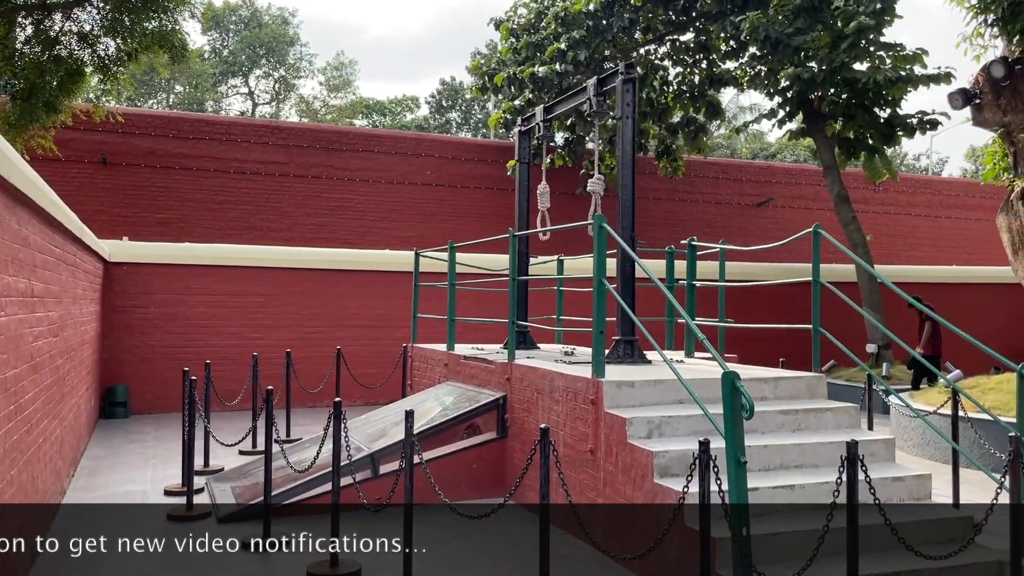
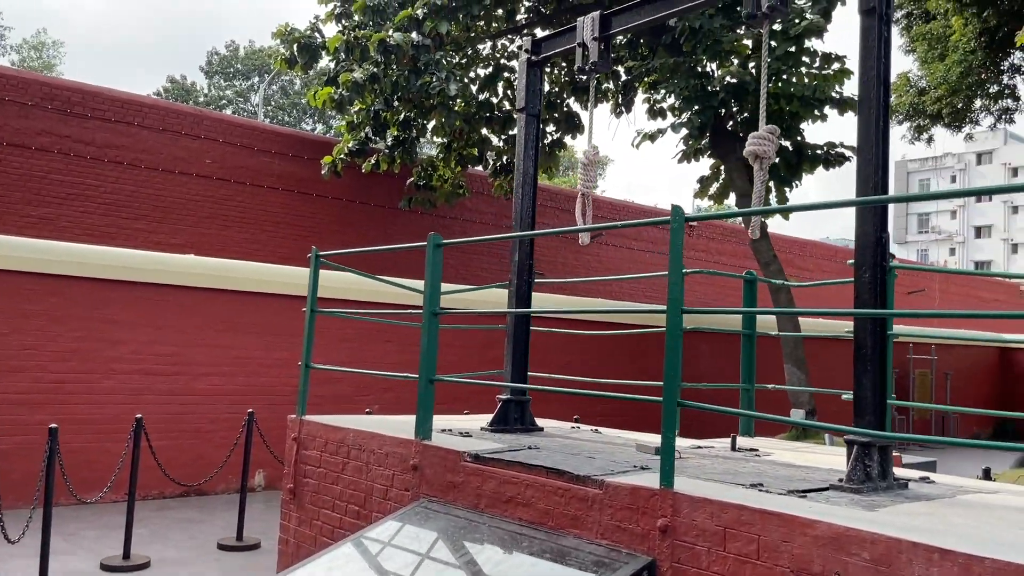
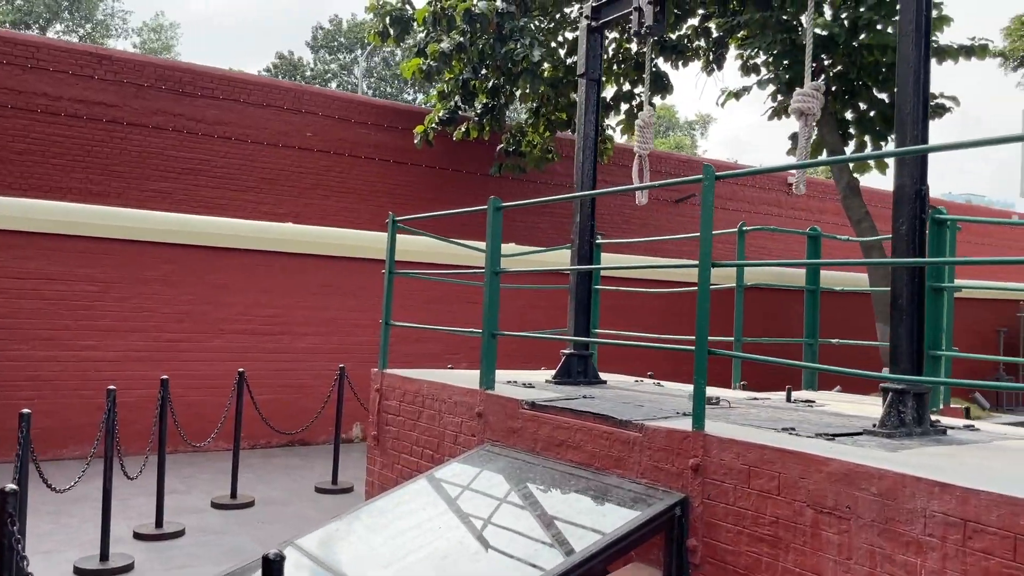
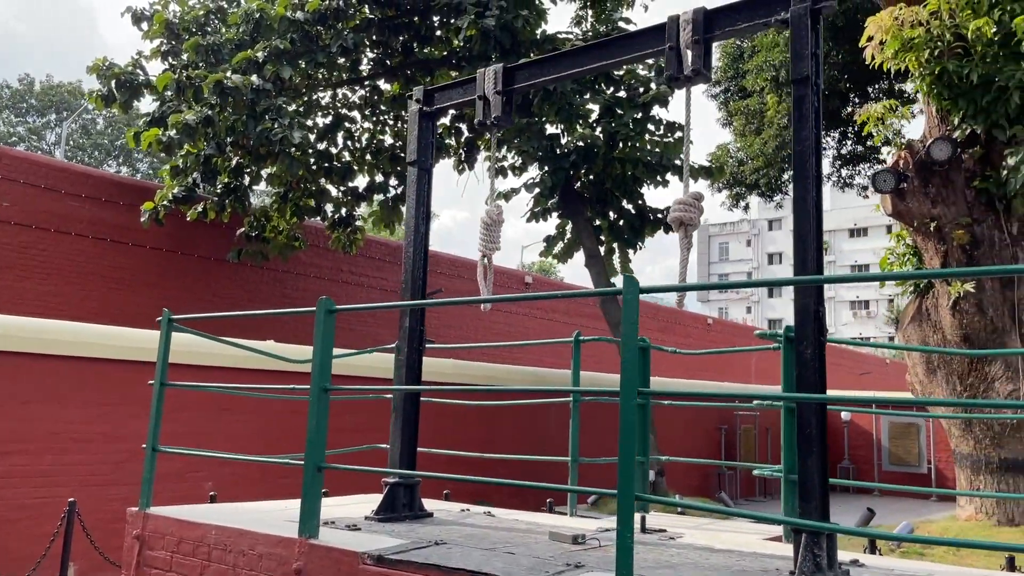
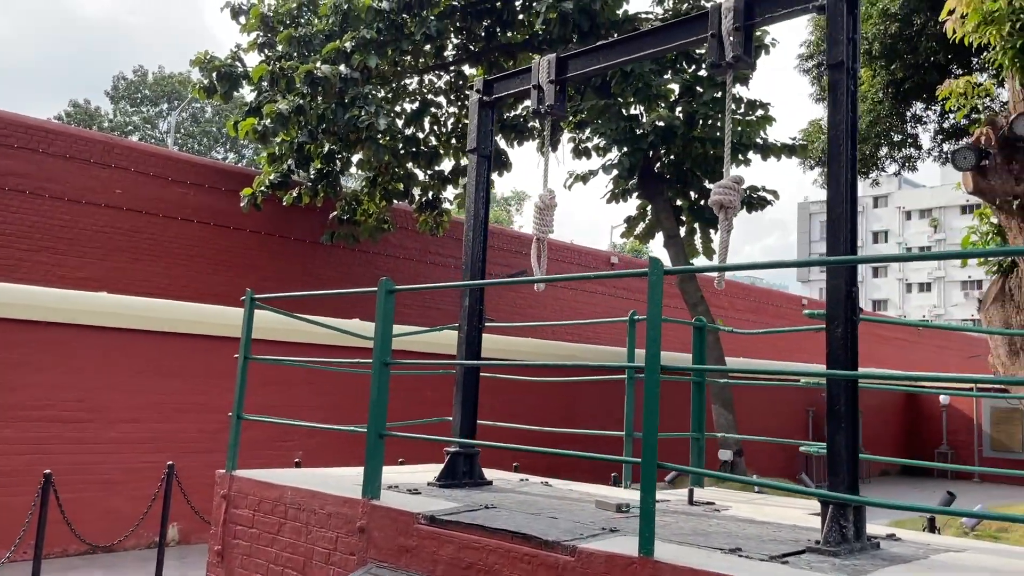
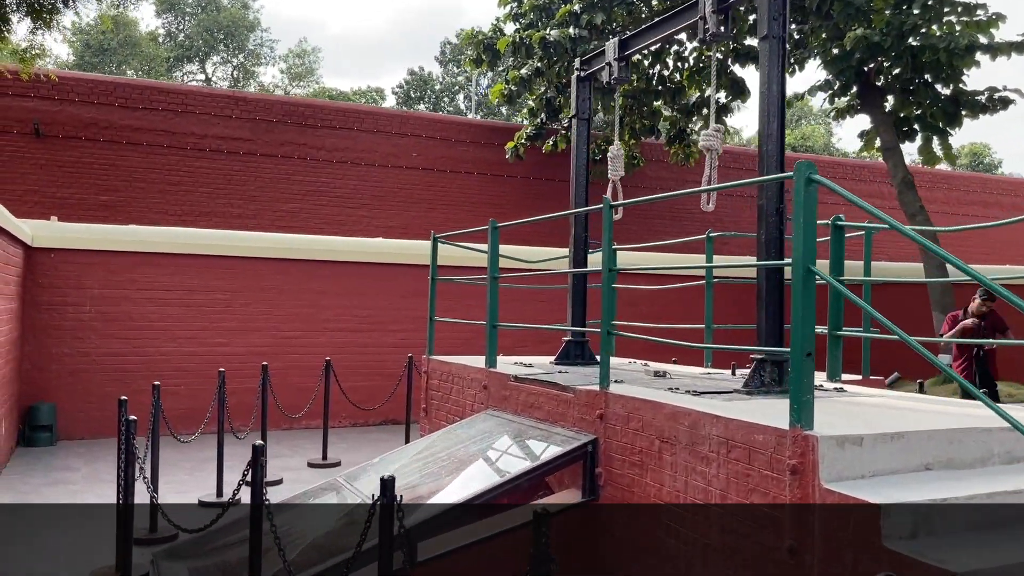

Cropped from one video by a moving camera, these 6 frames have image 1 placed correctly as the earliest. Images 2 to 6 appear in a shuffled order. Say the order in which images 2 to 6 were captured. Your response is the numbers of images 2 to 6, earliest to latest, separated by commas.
6, 3, 2, 5, 4
